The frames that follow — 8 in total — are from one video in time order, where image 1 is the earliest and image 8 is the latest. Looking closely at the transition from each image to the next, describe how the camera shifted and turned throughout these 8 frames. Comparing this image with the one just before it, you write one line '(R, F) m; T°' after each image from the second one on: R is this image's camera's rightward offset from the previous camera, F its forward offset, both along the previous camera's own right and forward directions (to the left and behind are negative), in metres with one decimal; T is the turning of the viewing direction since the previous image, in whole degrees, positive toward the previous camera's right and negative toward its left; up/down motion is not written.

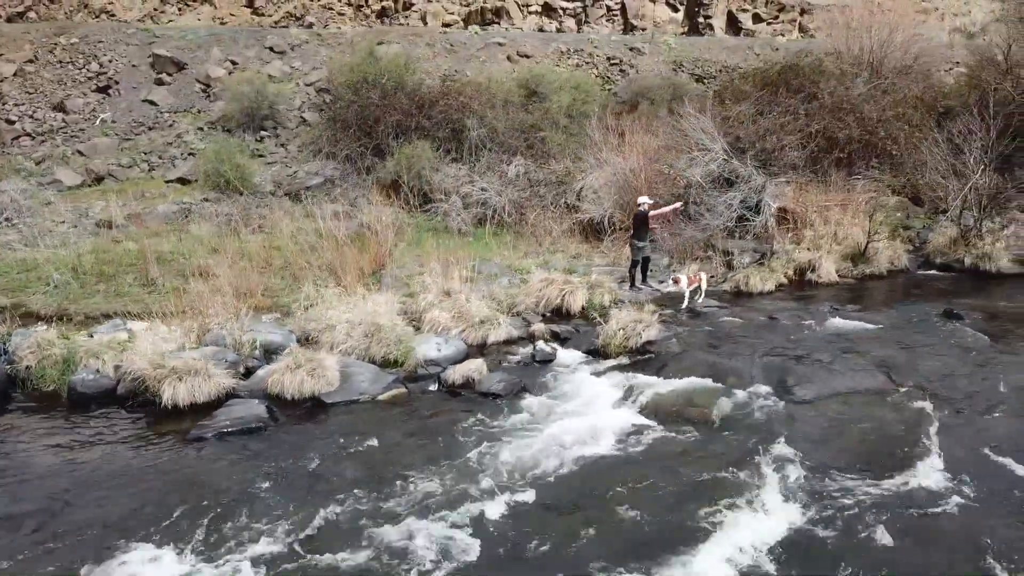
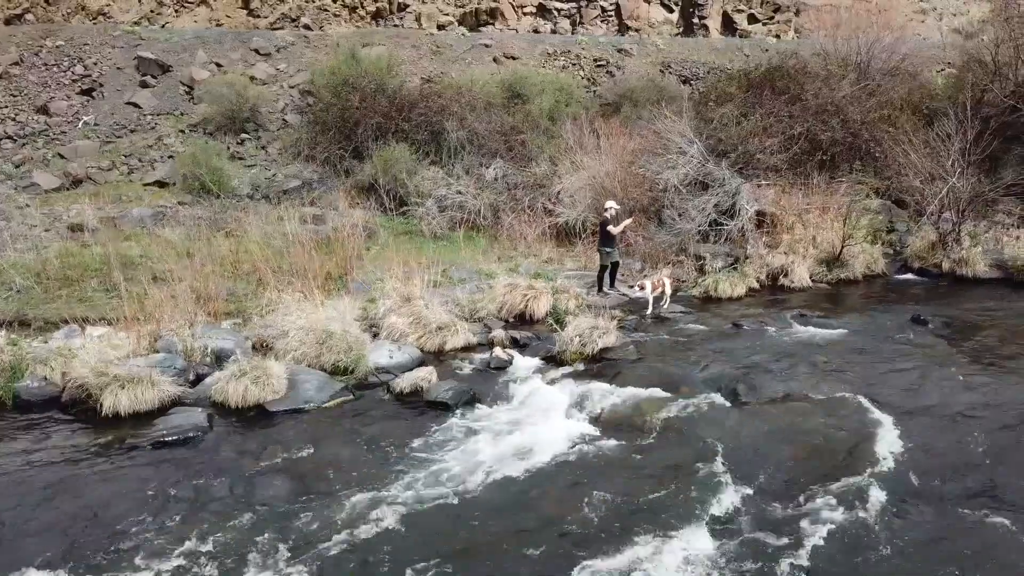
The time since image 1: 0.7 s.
(+0.6, +0.1) m; -1°
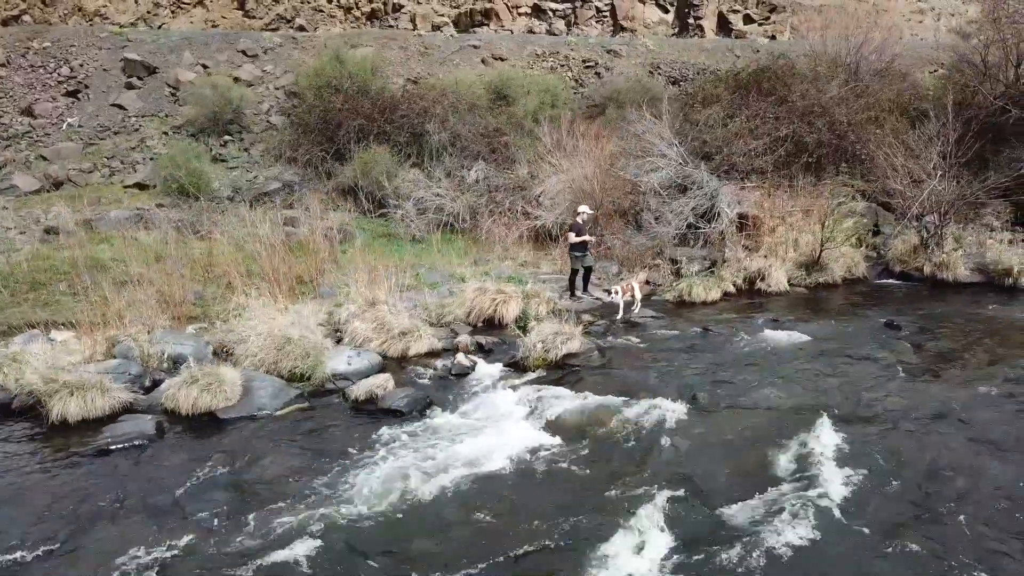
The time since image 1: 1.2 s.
(+0.5, +0.1) m; 0°
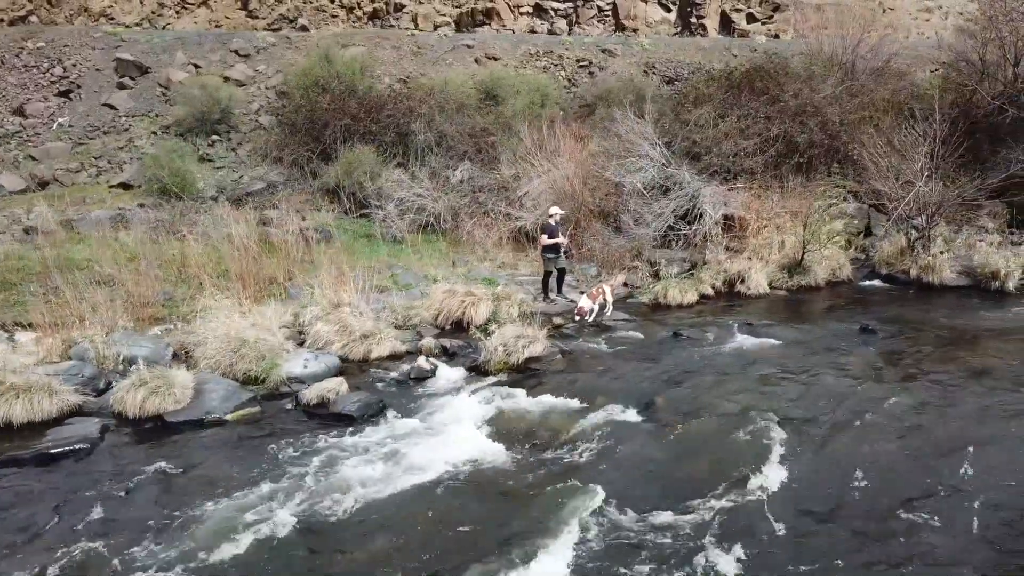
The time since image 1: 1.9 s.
(+0.6, +0.2) m; -1°
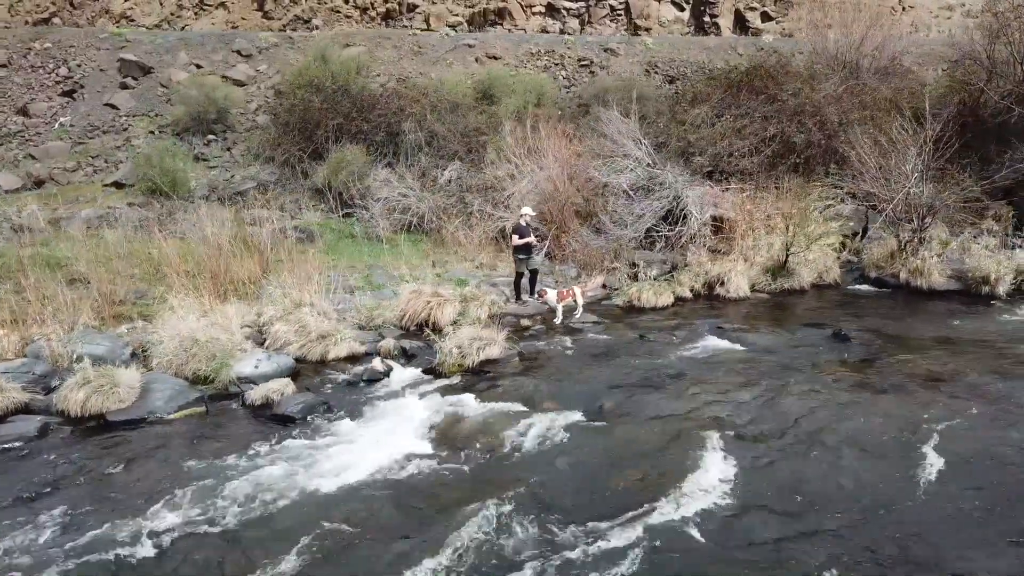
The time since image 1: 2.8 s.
(+0.8, +0.2) m; -2°
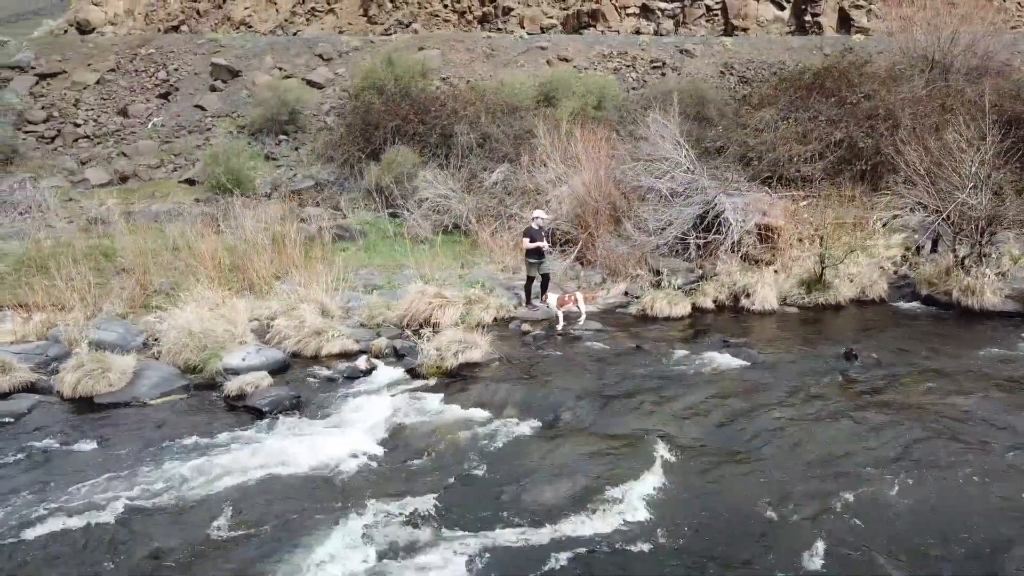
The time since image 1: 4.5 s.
(+1.5, +0.2) m; -8°
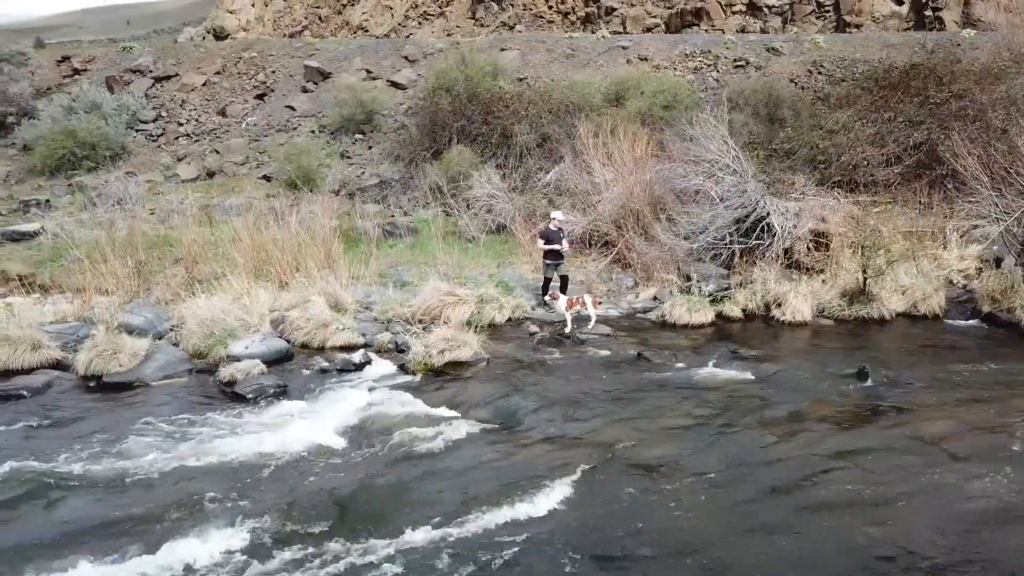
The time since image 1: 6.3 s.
(+1.5, +0.2) m; -9°
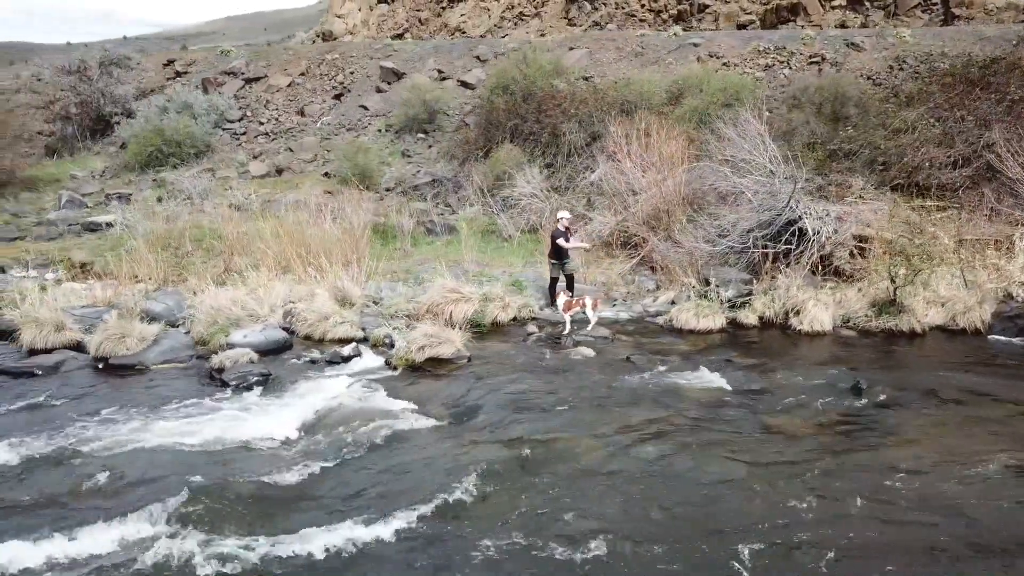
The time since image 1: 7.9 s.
(+1.5, +0.2) m; -8°
